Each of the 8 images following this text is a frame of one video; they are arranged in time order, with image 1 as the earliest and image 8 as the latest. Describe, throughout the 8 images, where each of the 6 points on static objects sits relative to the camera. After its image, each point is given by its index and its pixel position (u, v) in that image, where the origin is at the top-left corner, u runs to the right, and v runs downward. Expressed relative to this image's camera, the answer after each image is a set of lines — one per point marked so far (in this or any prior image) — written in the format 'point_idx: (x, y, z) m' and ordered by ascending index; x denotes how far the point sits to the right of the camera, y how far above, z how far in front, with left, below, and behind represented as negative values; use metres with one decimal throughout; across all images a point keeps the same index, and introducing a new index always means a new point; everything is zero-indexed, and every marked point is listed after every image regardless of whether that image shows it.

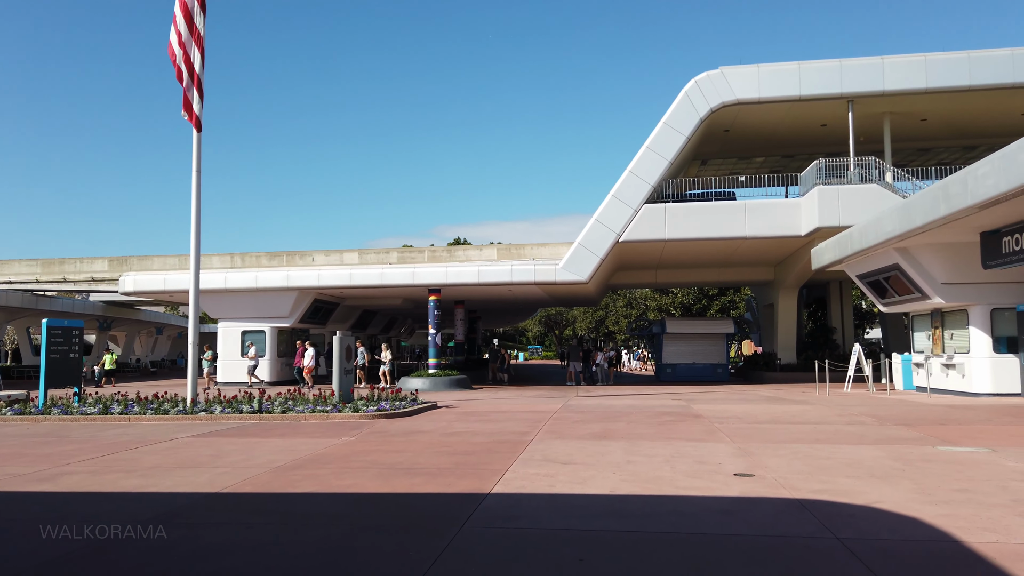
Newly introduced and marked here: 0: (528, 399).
0: (+0.4, -2.8, +19.1) m
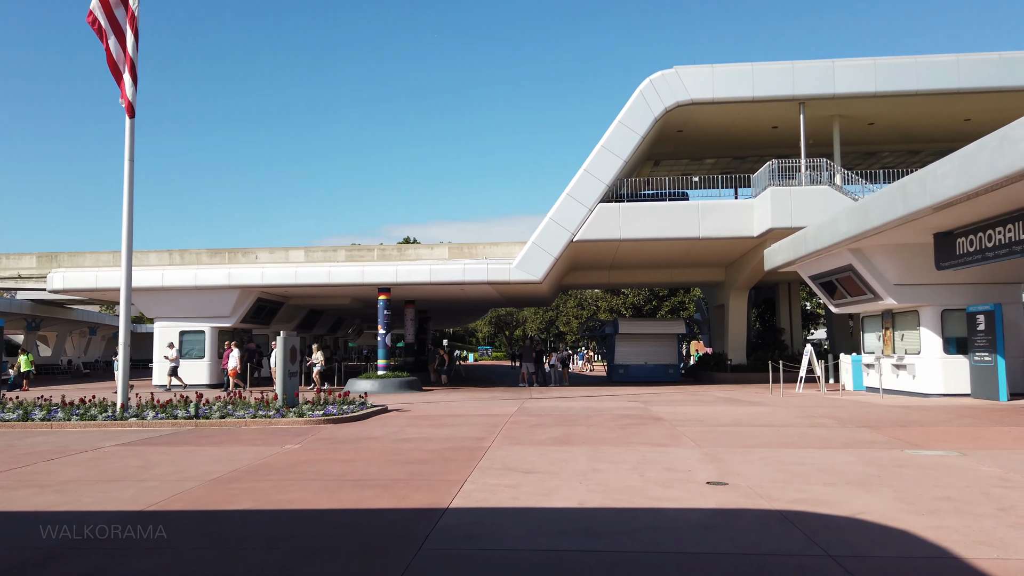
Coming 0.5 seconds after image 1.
0: (-0.8, -2.8, +18.6) m
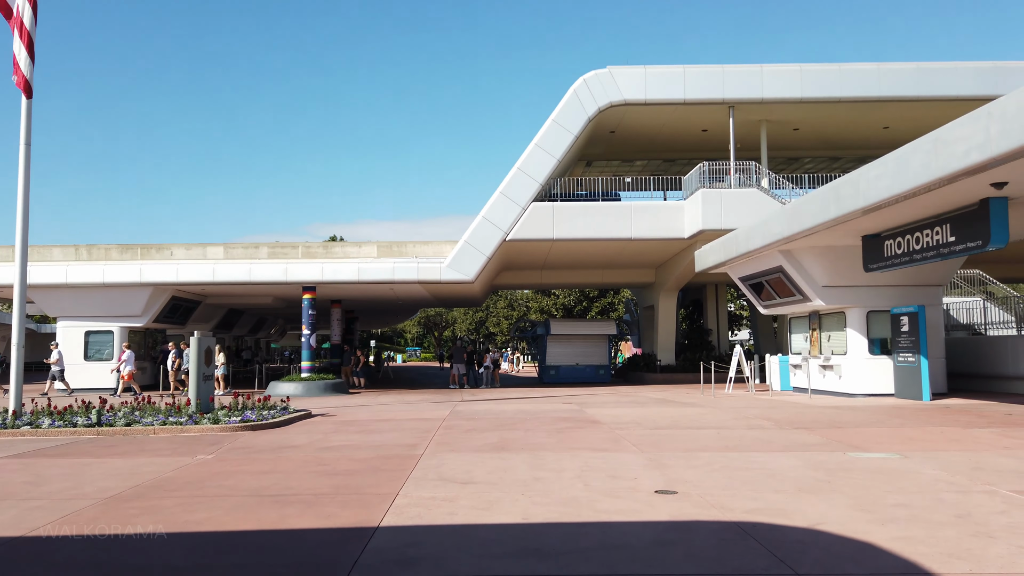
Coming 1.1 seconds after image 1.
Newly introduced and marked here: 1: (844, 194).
0: (-2.4, -2.8, +17.9) m
1: (+5.7, +1.6, +12.9) m
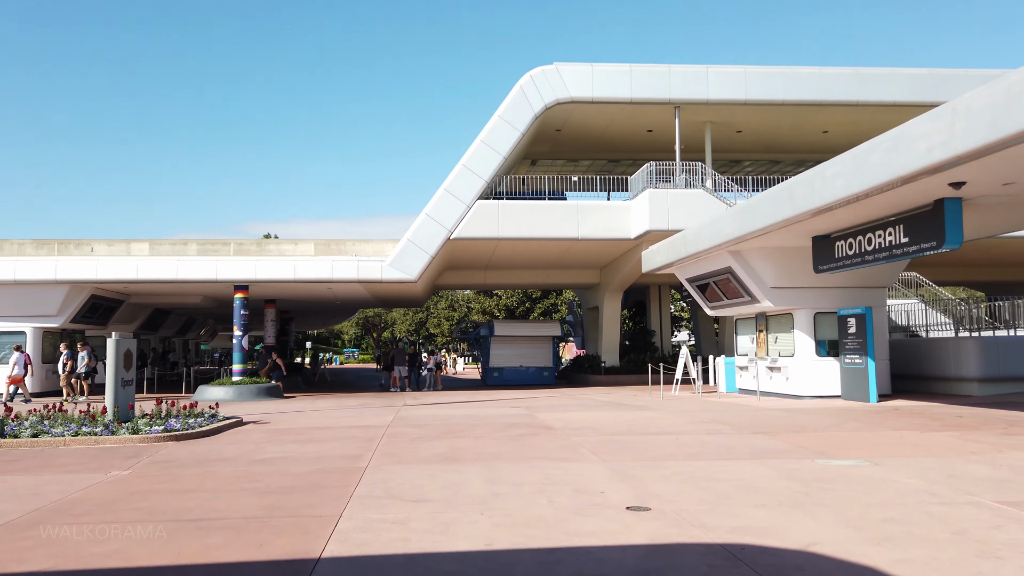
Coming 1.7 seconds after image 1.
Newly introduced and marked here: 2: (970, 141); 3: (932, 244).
0: (-3.7, -2.8, +17.1) m
1: (+4.8, +1.6, +12.7) m
2: (+5.2, +1.7, +8.6) m
3: (+6.3, +0.7, +11.3) m
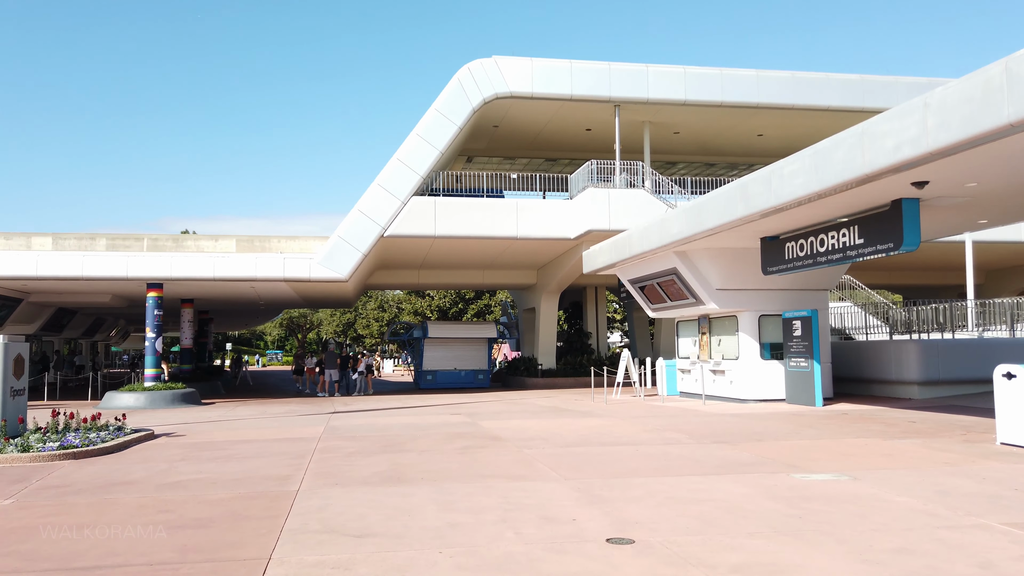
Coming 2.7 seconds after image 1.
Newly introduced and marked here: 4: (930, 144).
0: (-5.0, -2.7, +15.8) m
1: (+3.9, +1.6, +12.3) m
2: (+4.7, +1.7, +8.2) m
3: (+5.6, +0.6, +11.1) m
4: (+4.7, +1.6, +8.4) m
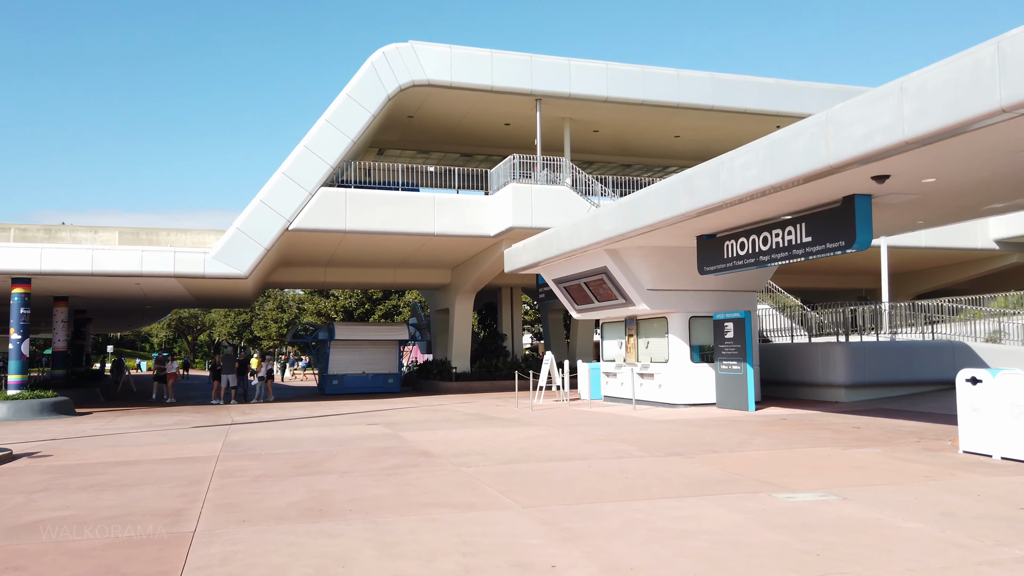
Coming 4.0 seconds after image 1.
0: (-6.5, -2.6, +13.9) m
1: (+2.9, +1.6, +11.6) m
2: (+4.2, +1.7, +7.7) m
3: (+4.6, +0.6, +10.6) m
4: (+4.1, +1.6, +7.8) m
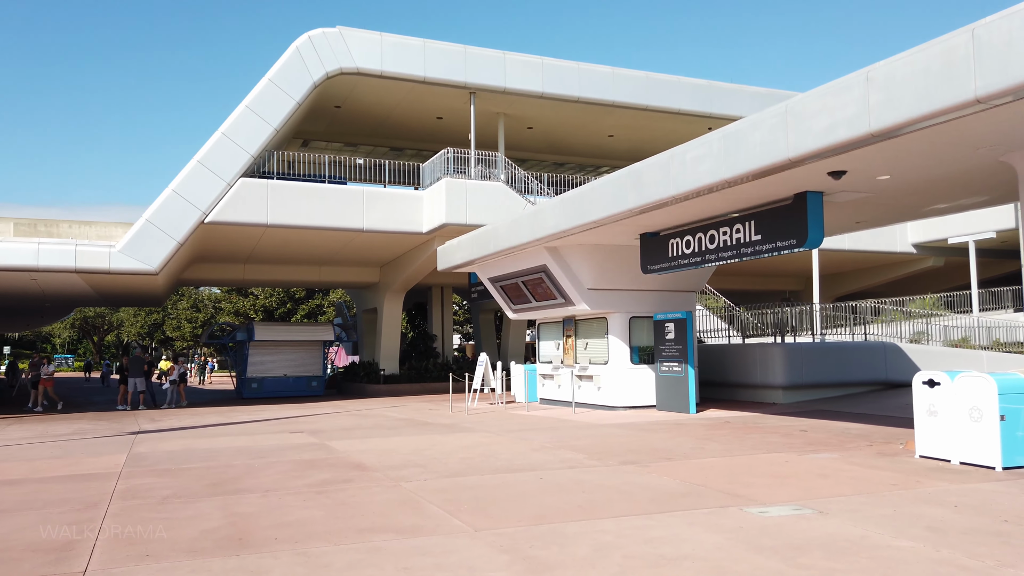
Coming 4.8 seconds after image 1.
0: (-7.5, -2.6, +12.5) m
1: (+2.0, +1.6, +11.2) m
2: (+3.7, +1.7, +7.3) m
3: (+3.8, +0.6, +10.3) m
4: (+3.6, +1.6, +7.5) m
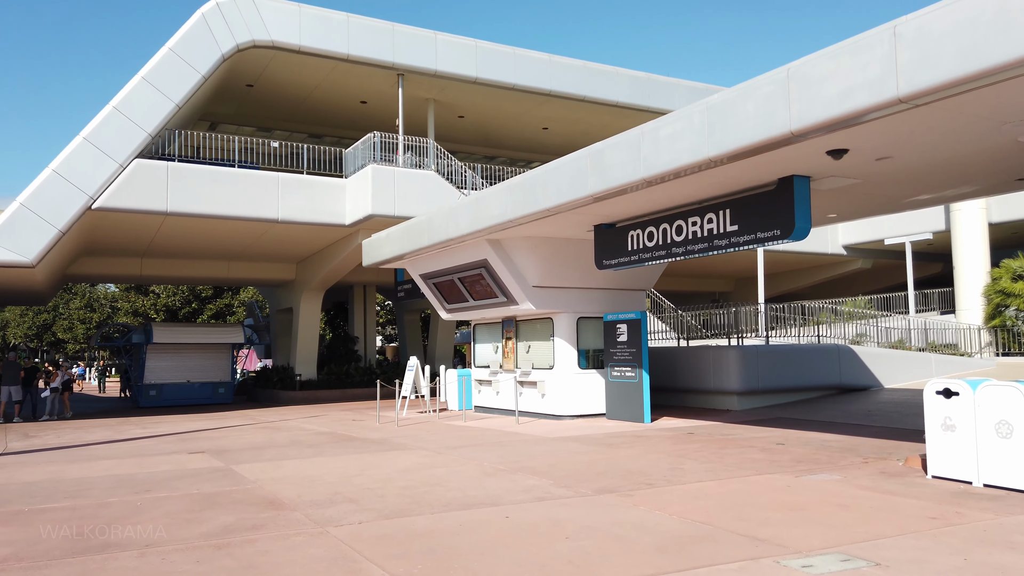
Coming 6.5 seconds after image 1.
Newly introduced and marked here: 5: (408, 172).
0: (-8.4, -2.5, +10.1) m
1: (+1.3, +1.7, +9.8) m
2: (+3.4, +1.7, +6.2) m
3: (+3.2, +0.7, +9.2) m
4: (+3.3, +1.7, +6.3) m
5: (-2.6, +2.9, +18.9) m
